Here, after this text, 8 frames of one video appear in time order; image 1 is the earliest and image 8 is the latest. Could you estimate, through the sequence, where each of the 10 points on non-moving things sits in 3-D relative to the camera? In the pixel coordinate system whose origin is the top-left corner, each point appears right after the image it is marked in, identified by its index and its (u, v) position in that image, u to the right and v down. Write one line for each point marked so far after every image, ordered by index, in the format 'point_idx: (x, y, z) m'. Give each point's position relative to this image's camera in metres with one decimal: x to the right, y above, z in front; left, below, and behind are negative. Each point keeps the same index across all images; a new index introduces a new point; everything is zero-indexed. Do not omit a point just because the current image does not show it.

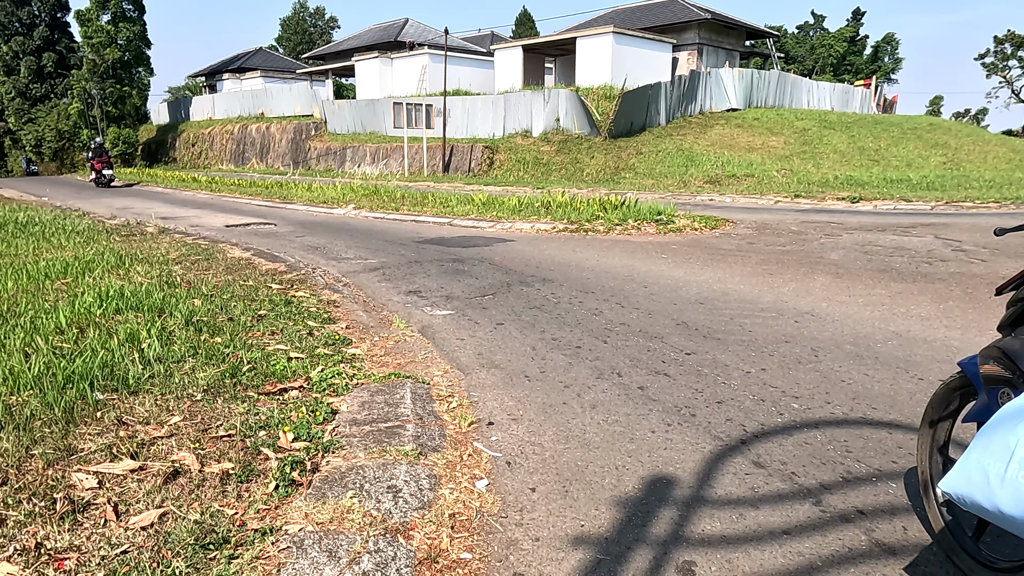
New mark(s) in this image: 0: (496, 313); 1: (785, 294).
0: (-0.1, -0.2, +5.4) m
1: (+2.4, 0.0, +5.8) m
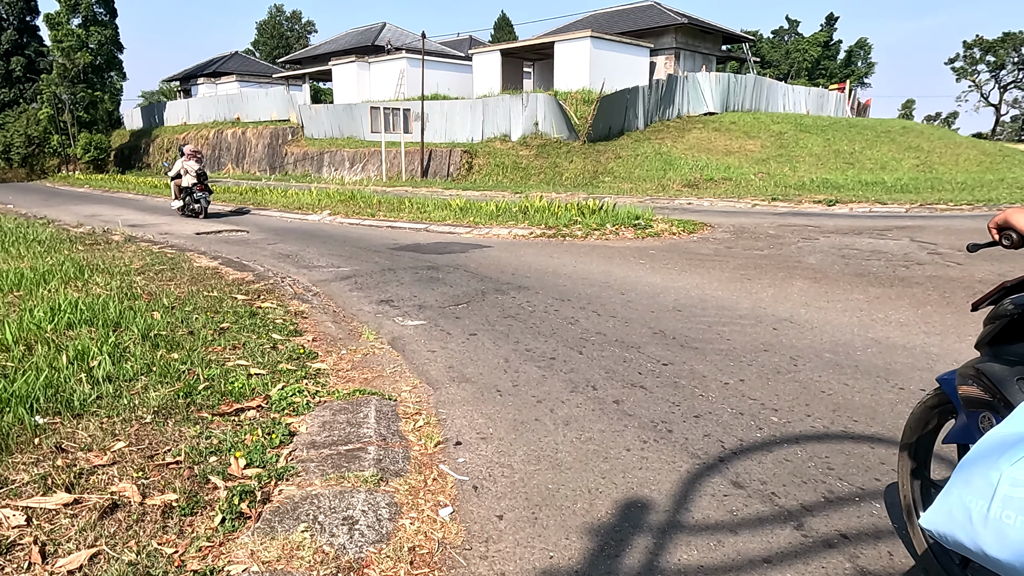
0: (-0.3, -0.3, +5.2) m
1: (+2.2, -0.1, +5.7) m
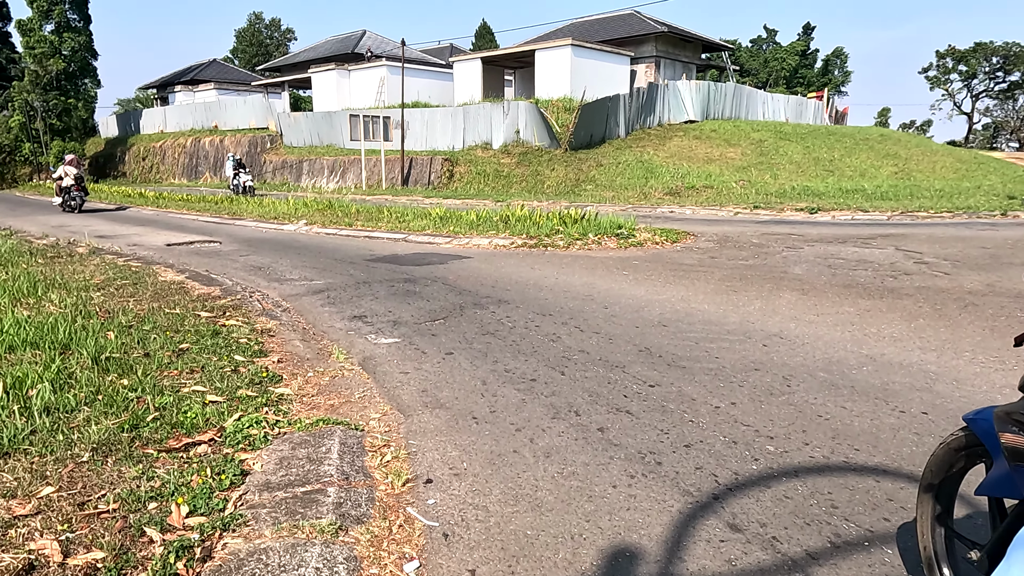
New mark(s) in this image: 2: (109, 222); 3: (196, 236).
0: (-0.5, -0.4, +5.0) m
1: (+2.0, -0.2, +5.5) m
2: (-10.5, +1.7, +17.3) m
3: (-6.4, +1.0, +13.4) m
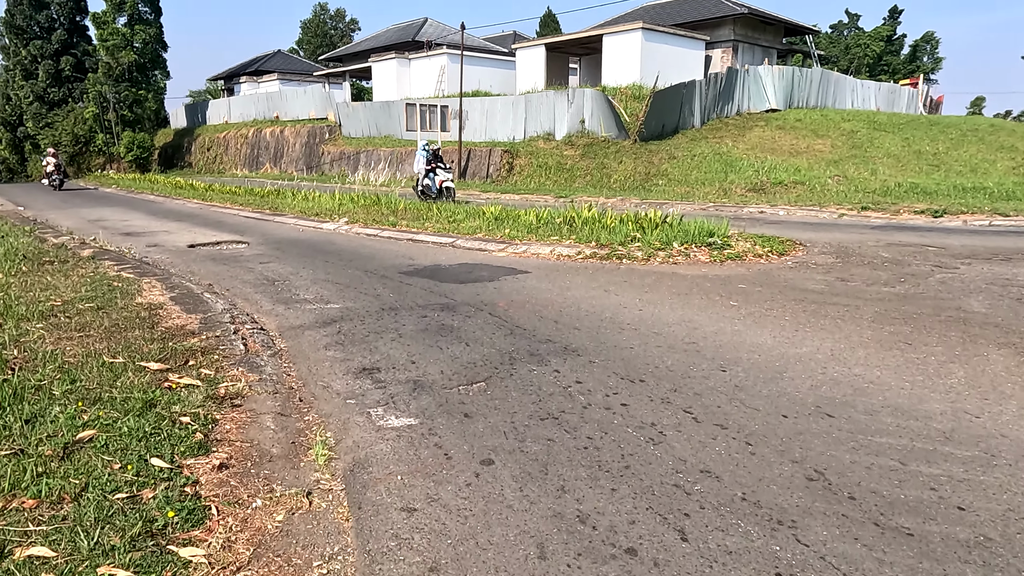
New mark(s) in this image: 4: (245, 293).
0: (-0.1, -0.7, +3.2) m
1: (+2.4, -0.6, +3.5) m
2: (-8.9, +1.8, +16.4) m
3: (-5.2, +1.0, +12.1) m
4: (-2.7, -0.1, +6.7) m
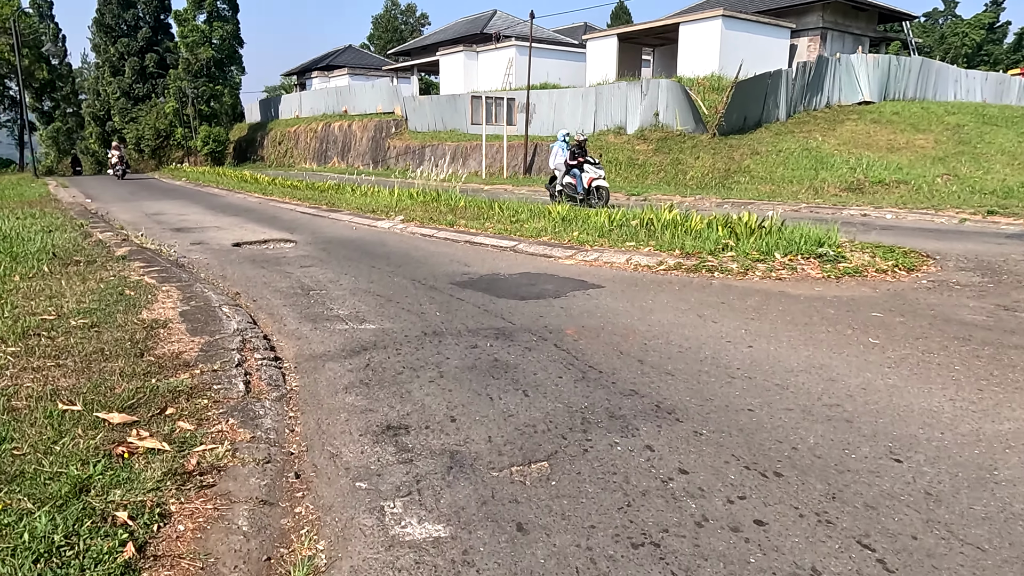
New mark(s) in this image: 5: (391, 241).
0: (+0.1, -0.9, +2.1) m
1: (+2.6, -0.8, +2.2) m
2: (-7.3, +1.9, +16.0) m
3: (-4.1, +0.9, +11.5) m
4: (-2.1, -0.2, +5.8) m
5: (-1.8, +0.7, +10.1) m
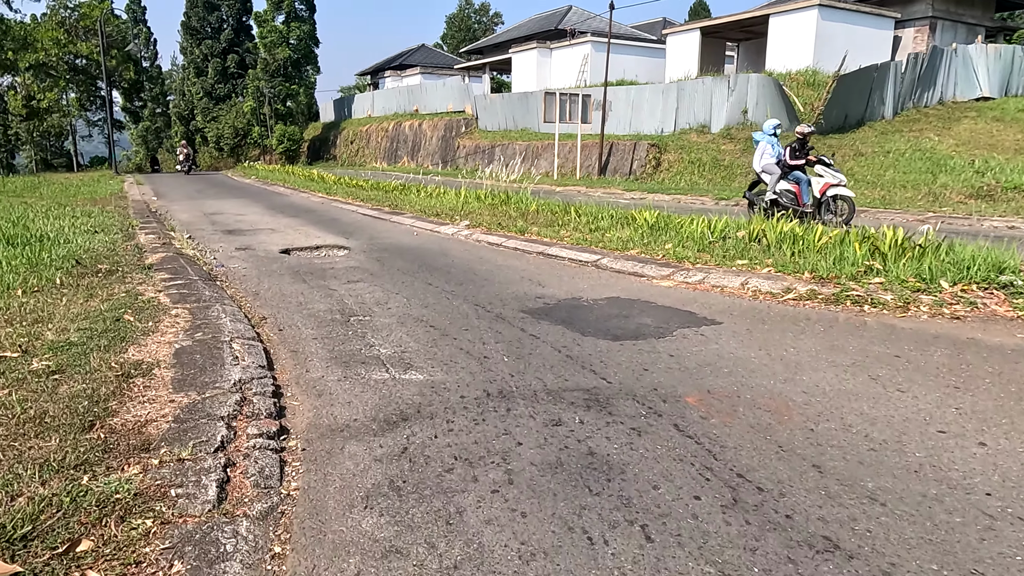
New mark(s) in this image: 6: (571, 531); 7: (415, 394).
0: (+0.3, -1.1, +0.7) m
1: (+2.9, -1.1, +0.5) m
2: (-5.6, +1.8, +15.3) m
3: (-2.9, +0.8, +10.4) m
4: (-1.5, -0.3, +4.6) m
5: (-0.8, +0.5, +8.9) m
6: (+0.2, -0.8, +2.2) m
7: (-0.5, -0.6, +3.5) m
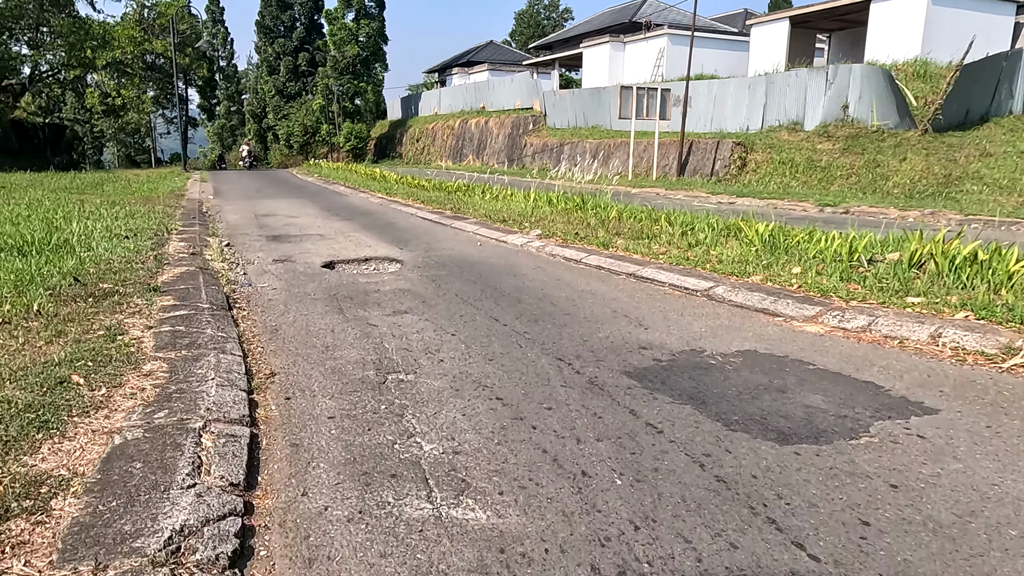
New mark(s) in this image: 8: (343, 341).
0: (+0.4, -1.4, -0.8) m
1: (+2.9, -1.5, -1.3) m
2: (-4.0, +1.6, +14.2) m
3: (-1.8, +0.6, +9.1) m
4: (-1.0, -0.6, +3.2) m
5: (+0.1, +0.2, +7.4) m
6: (+0.5, -1.1, +0.7) m
7: (-0.2, -0.9, +2.0) m
8: (-1.2, -0.4, +4.5) m
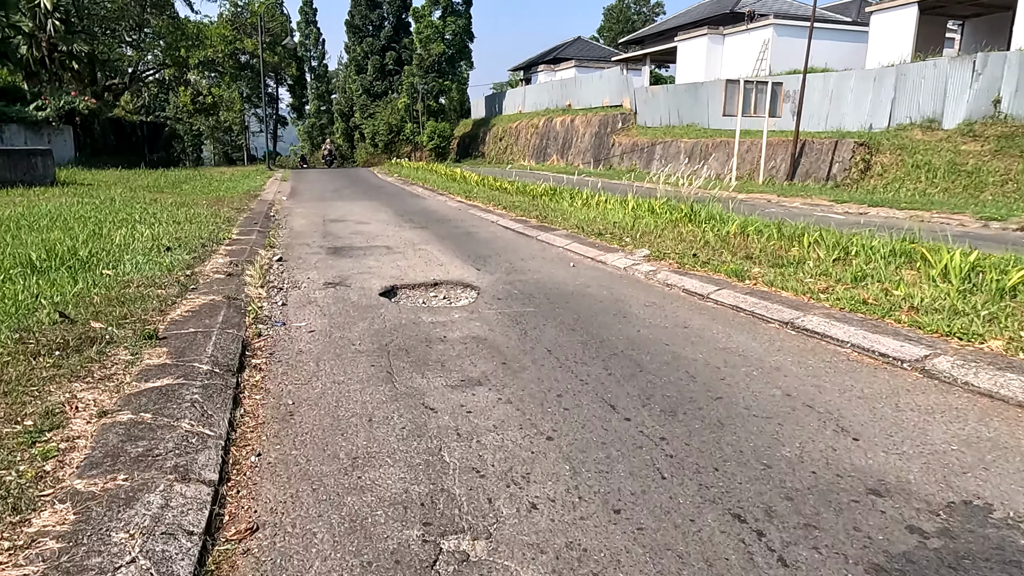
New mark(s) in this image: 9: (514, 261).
0: (+0.3, -1.8, -2.5) m
1: (+2.8, -1.9, -3.3) m
2: (-2.2, +1.4, +12.9) m
3: (-0.6, +0.2, +7.6) m
4: (-0.6, -1.0, +1.6) m
5: (+1.1, -0.2, +5.7) m
6: (+0.5, -1.5, -1.0) m
7: (+0.1, -1.2, +0.4) m
8: (-0.6, -0.7, +2.9) m
9: (-0.1, +0.3, +8.1) m
